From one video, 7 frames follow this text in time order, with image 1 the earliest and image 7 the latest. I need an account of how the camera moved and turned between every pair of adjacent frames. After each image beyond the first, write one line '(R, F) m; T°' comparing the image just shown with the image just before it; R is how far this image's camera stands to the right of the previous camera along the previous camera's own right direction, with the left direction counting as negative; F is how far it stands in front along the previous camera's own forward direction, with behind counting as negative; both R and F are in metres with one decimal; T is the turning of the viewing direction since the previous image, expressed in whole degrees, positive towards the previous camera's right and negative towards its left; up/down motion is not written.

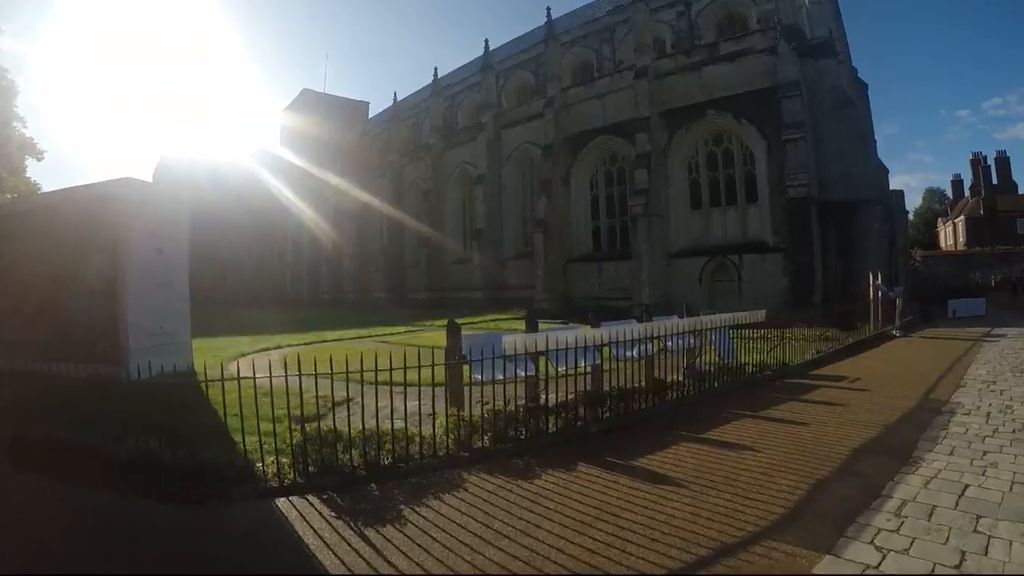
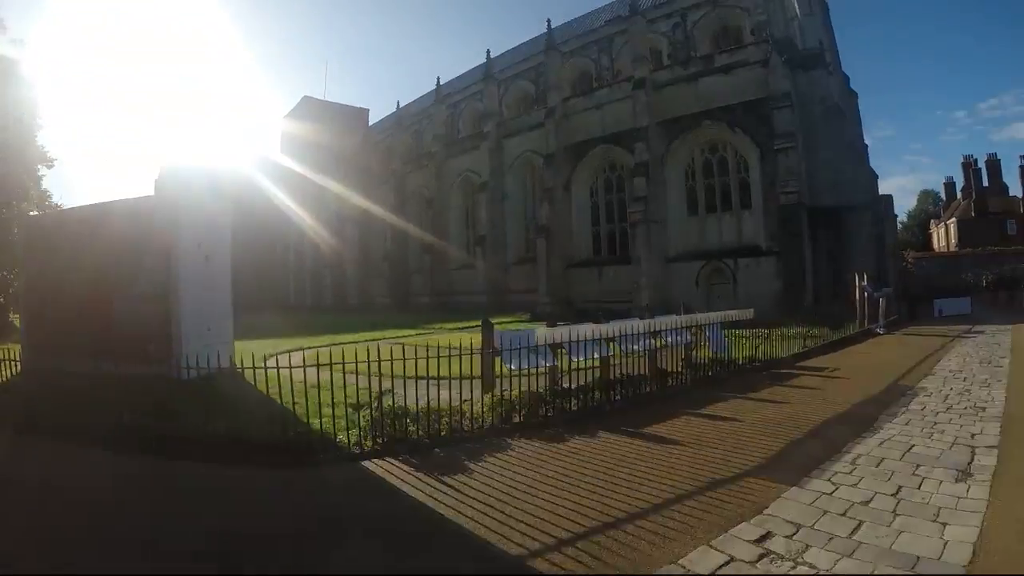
(-0.3, -1.0) m; 0°
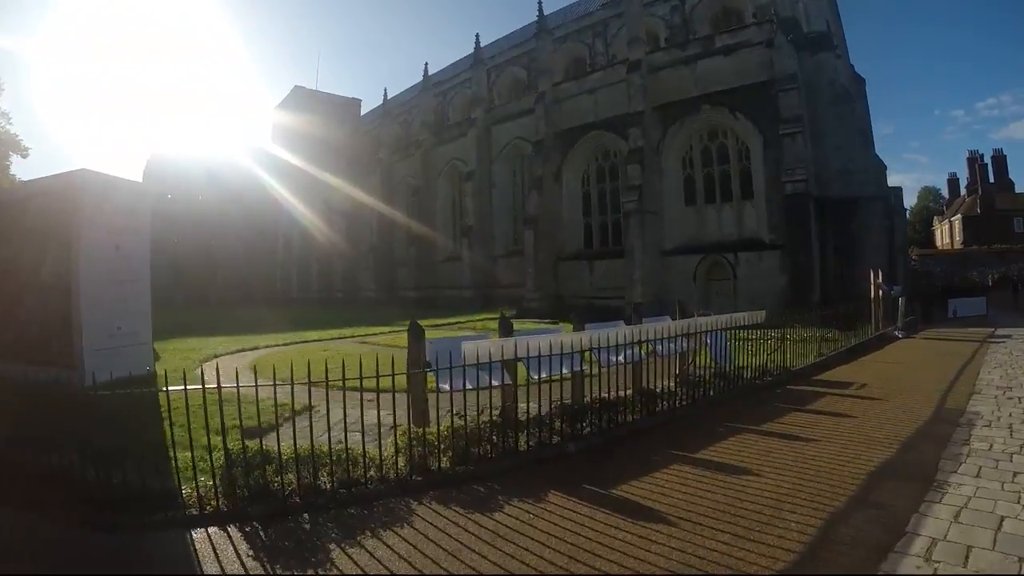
(+0.5, +1.6) m; 0°
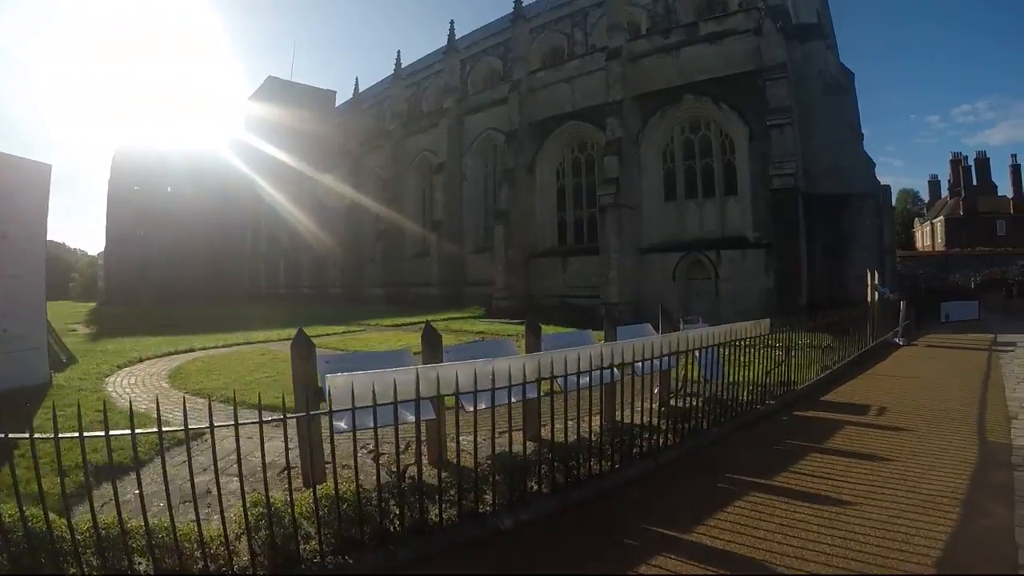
(+0.4, +1.4) m; +2°
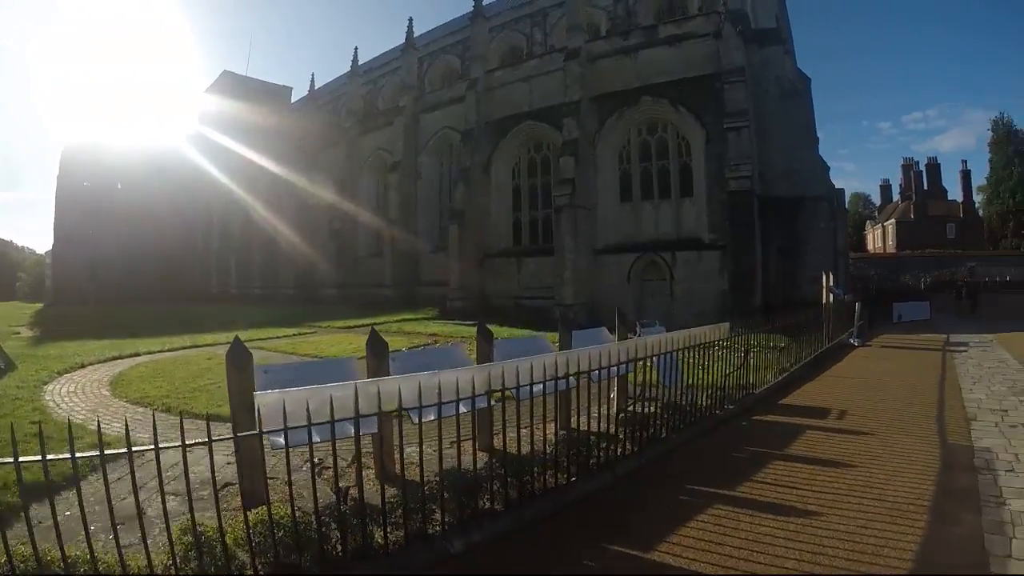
(+0.1, +0.2) m; +3°
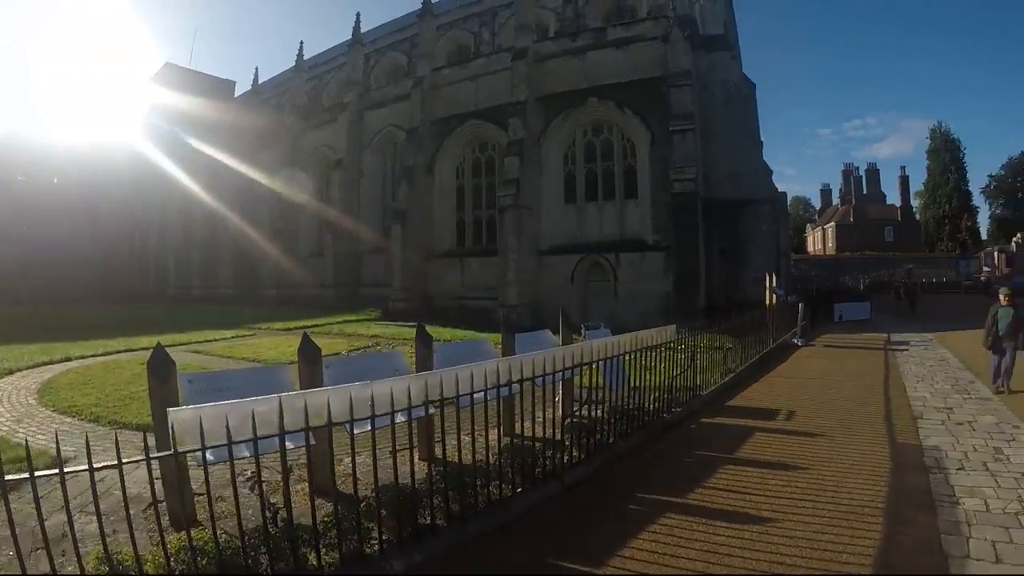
(0.0, +0.2) m; +4°
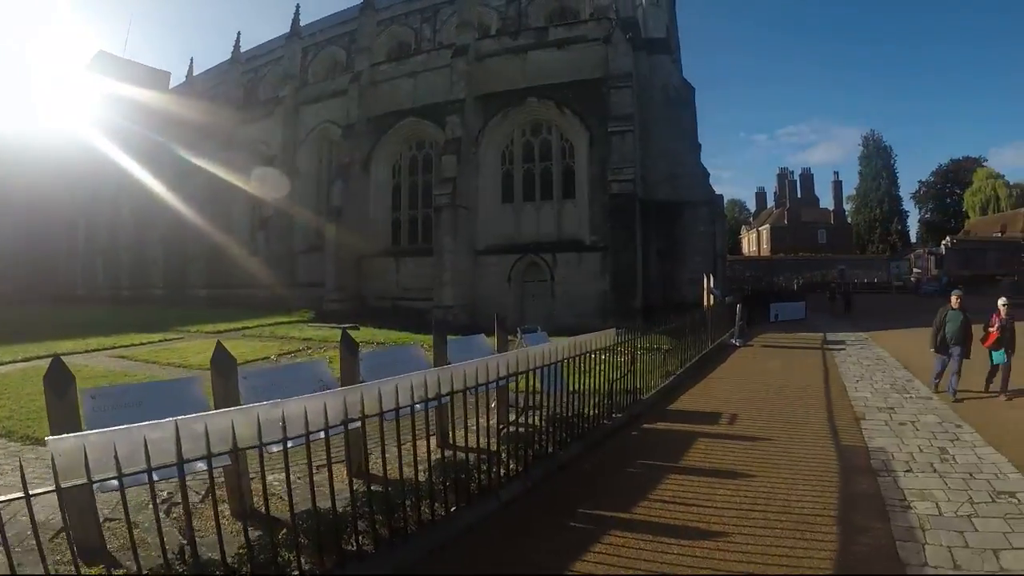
(+0.1, +0.4) m; +5°
